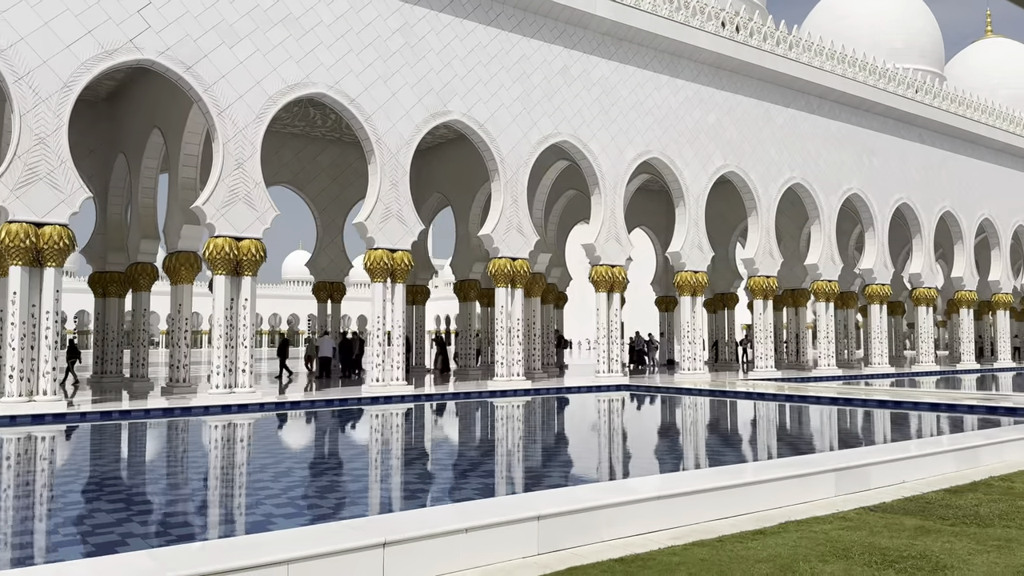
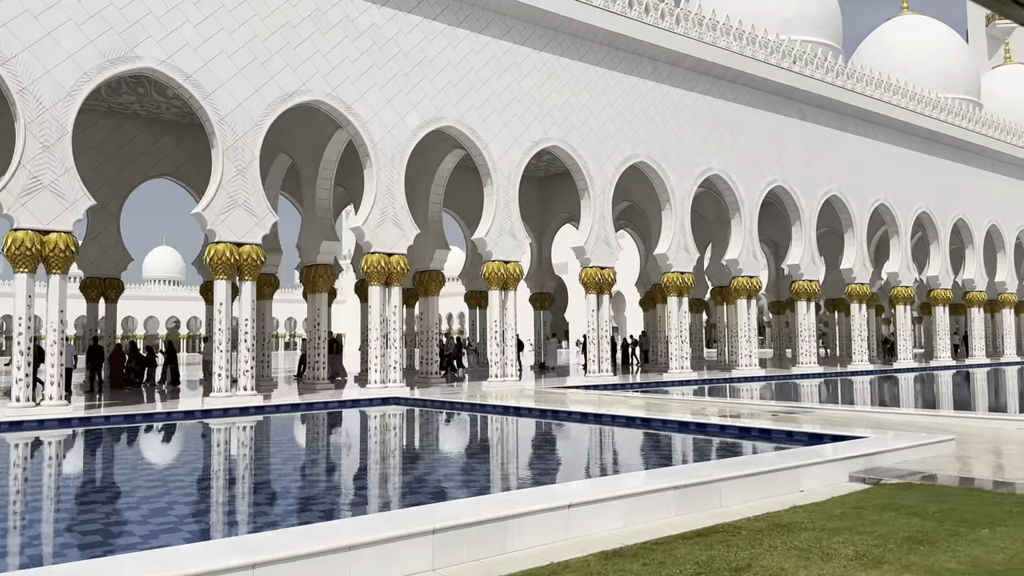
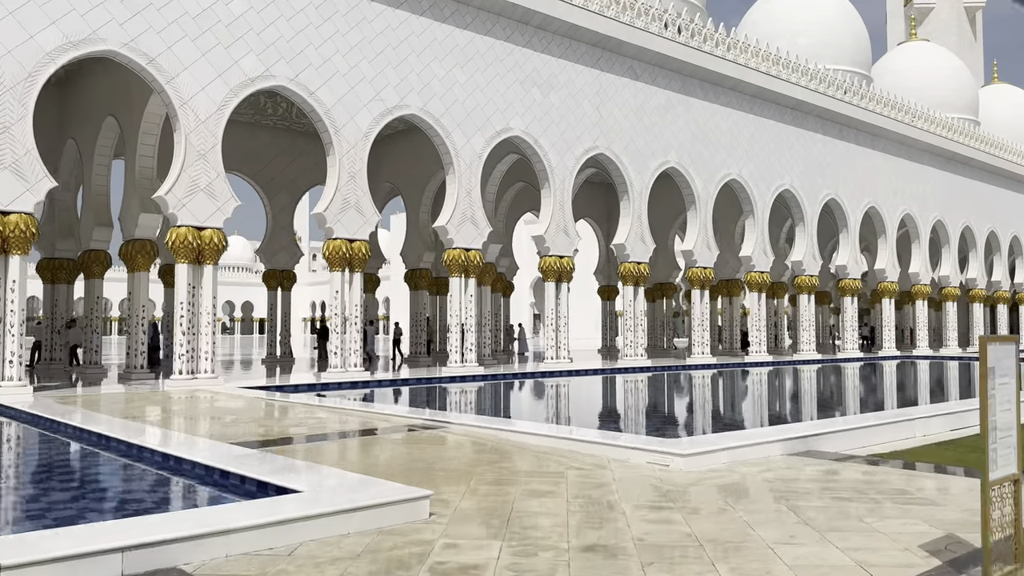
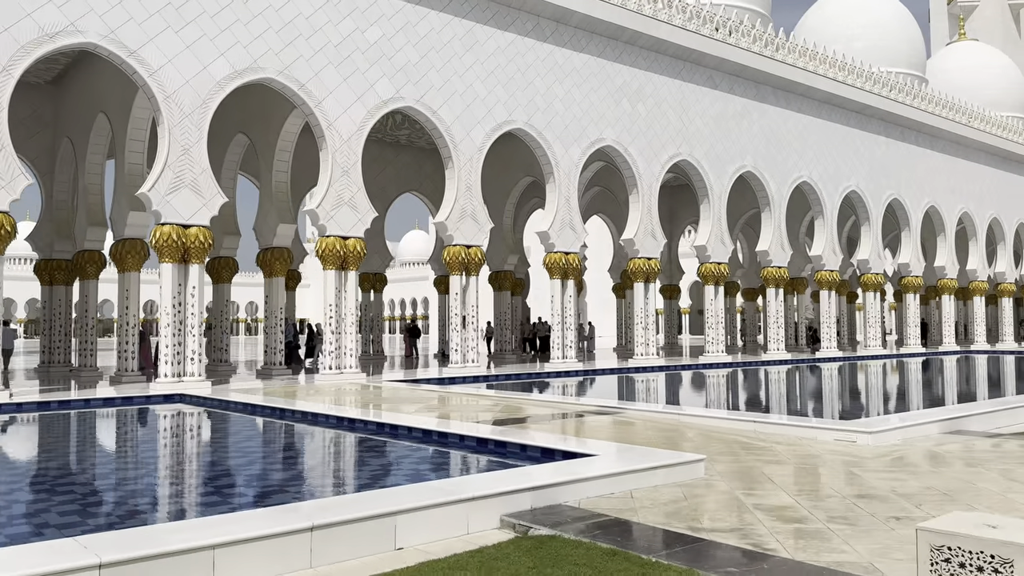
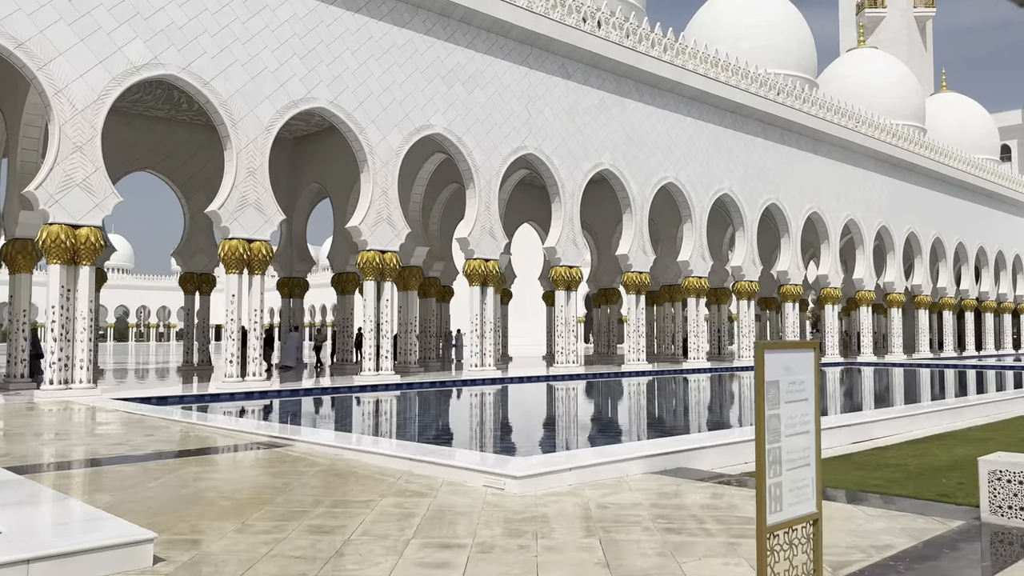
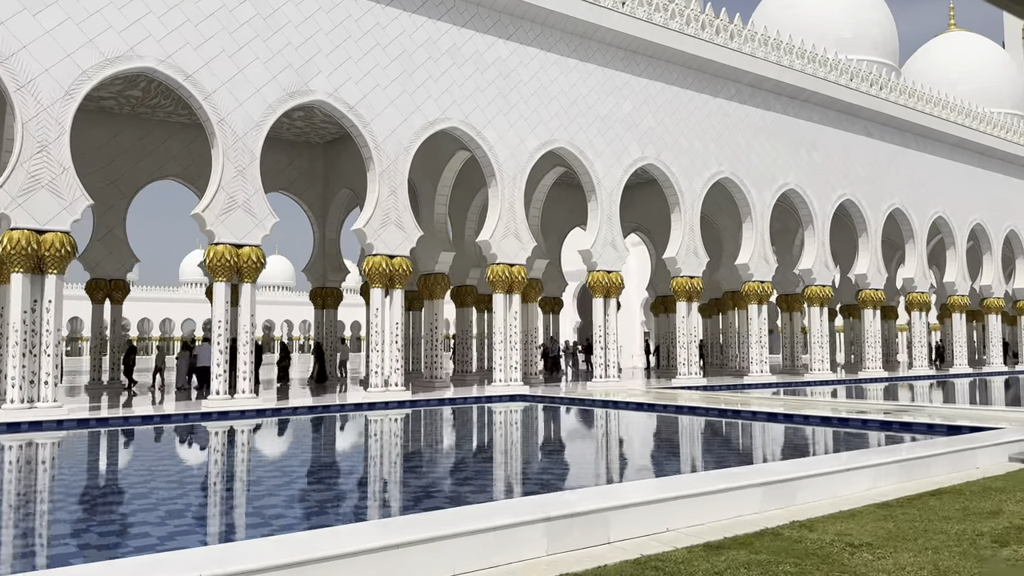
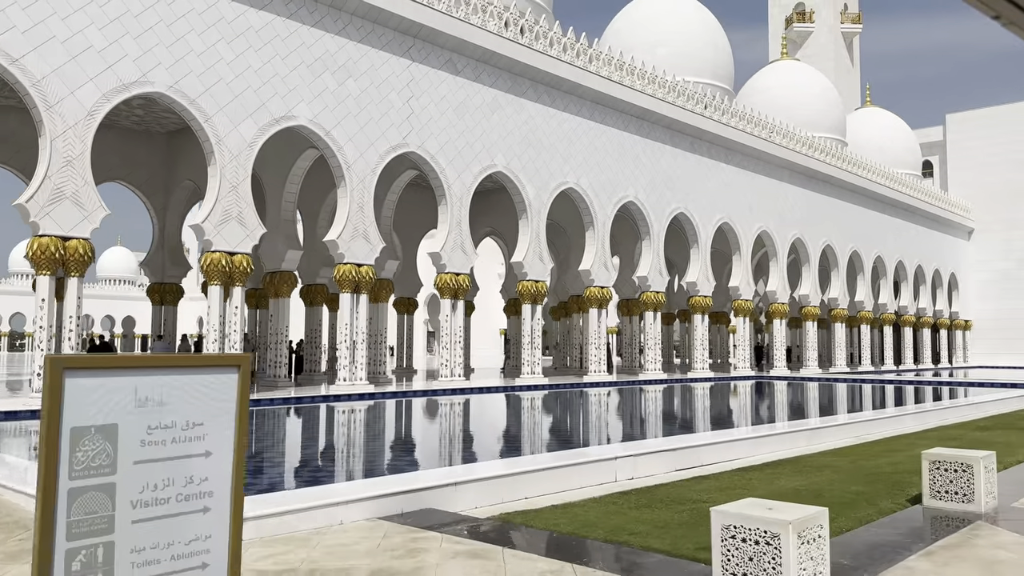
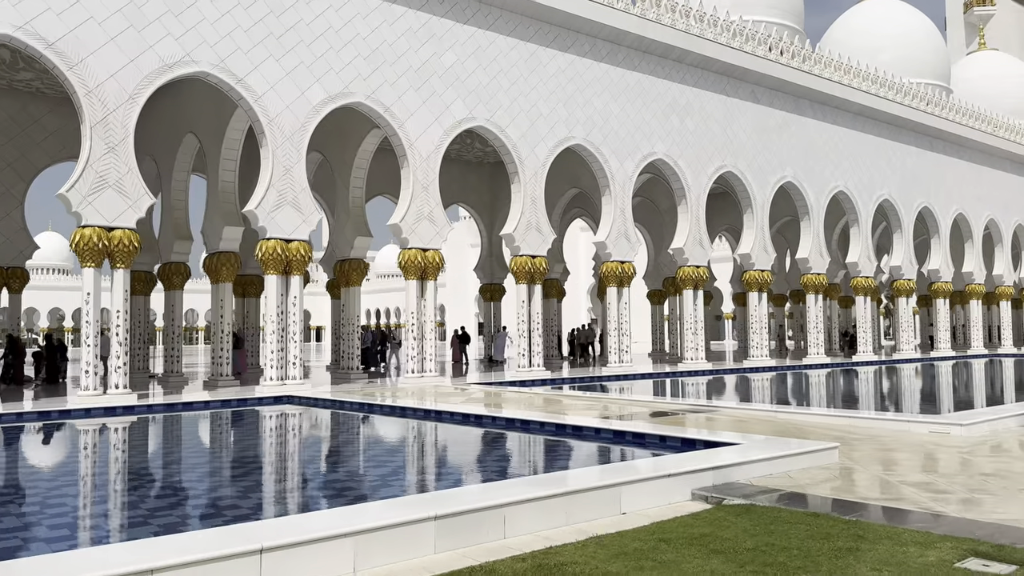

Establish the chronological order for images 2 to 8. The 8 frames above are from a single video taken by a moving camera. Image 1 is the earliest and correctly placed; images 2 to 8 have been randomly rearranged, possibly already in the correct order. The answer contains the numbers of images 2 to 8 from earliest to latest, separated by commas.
6, 2, 8, 4, 3, 5, 7
